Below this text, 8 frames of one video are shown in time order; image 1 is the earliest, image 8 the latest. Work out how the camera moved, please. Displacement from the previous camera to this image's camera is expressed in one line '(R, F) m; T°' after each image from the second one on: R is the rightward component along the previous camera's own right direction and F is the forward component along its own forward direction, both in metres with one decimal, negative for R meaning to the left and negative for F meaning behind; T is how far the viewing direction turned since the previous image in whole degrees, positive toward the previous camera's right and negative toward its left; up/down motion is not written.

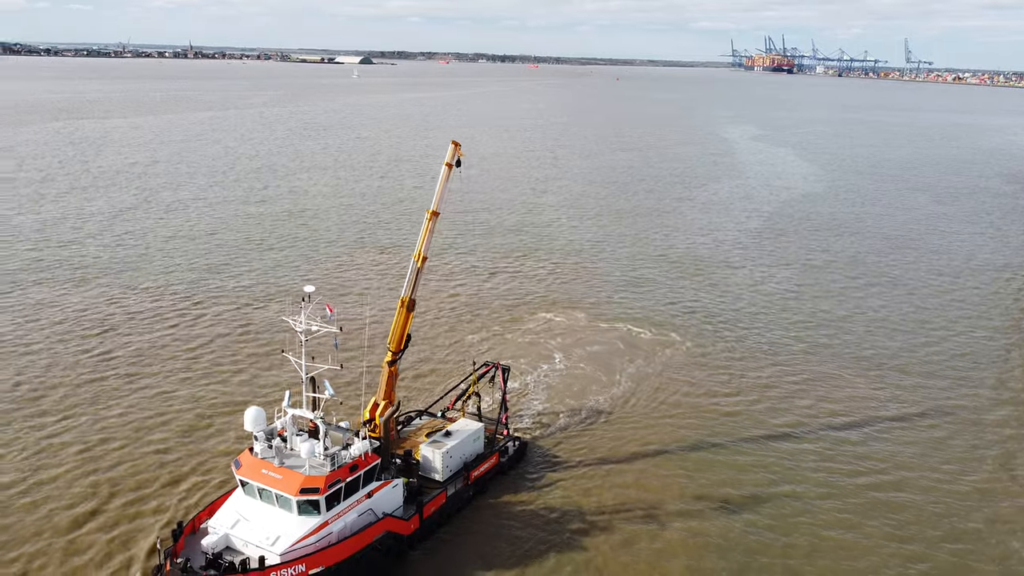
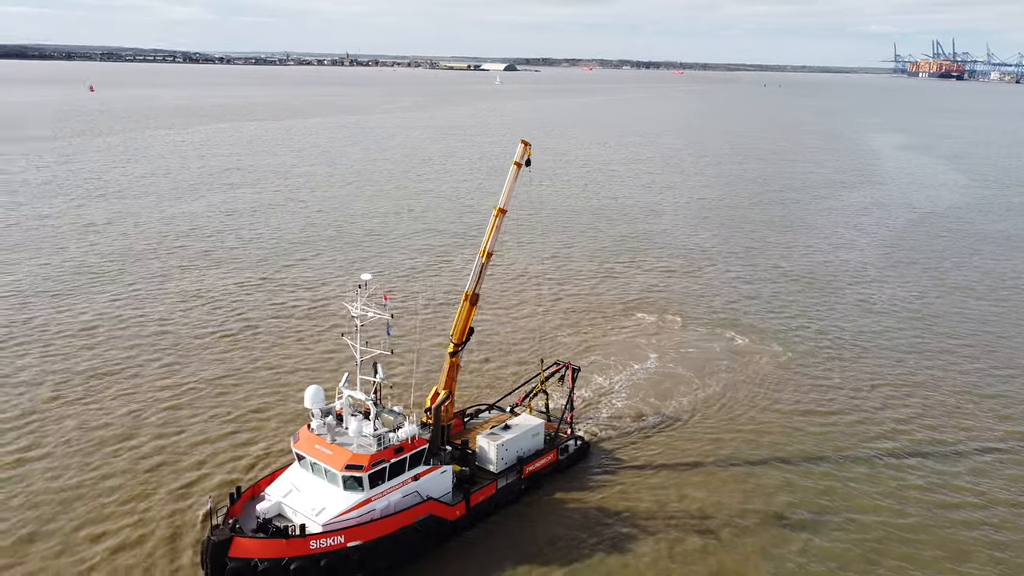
(+2.1, -0.1) m; -10°
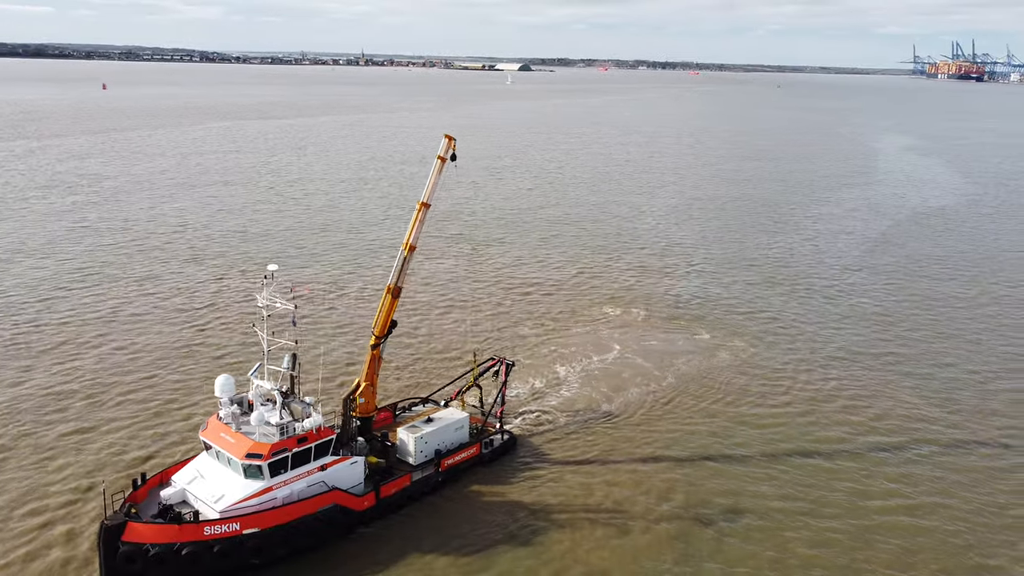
(+2.8, -0.1) m; -1°
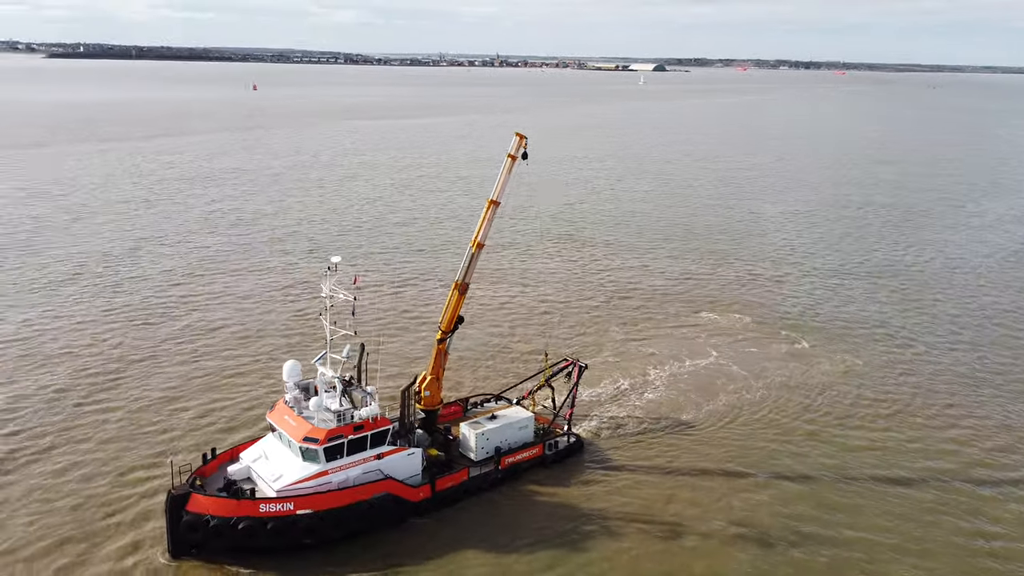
(+1.7, +0.2) m; -9°
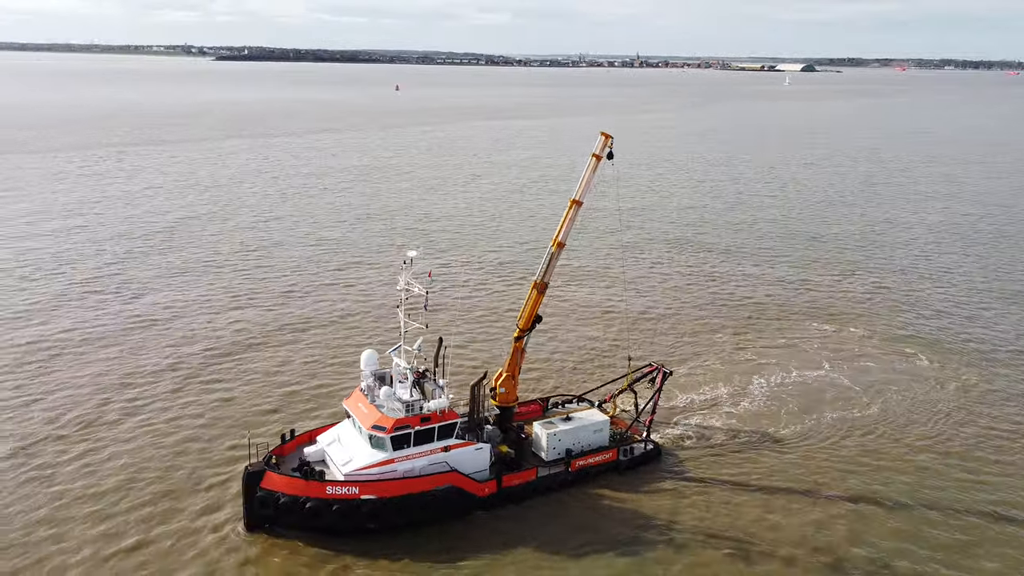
(+1.5, +0.2) m; -9°
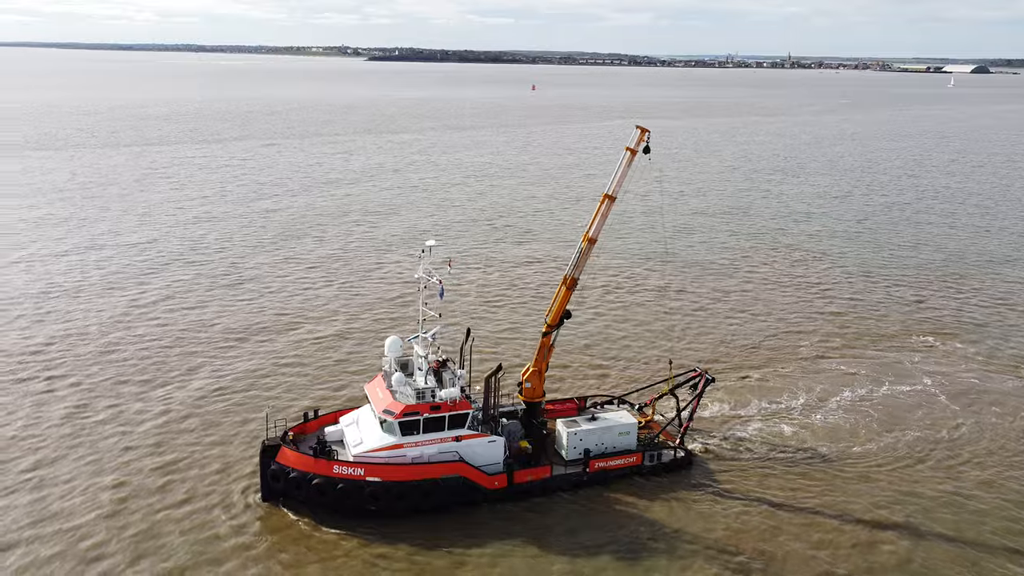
(+3.1, +0.5) m; -10°
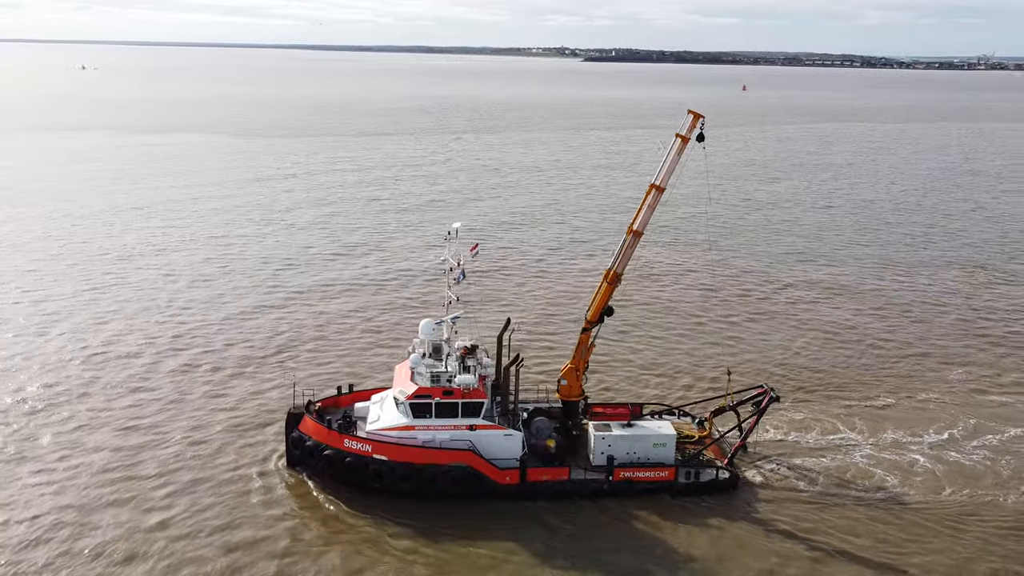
(+4.5, +1.5) m; -15°
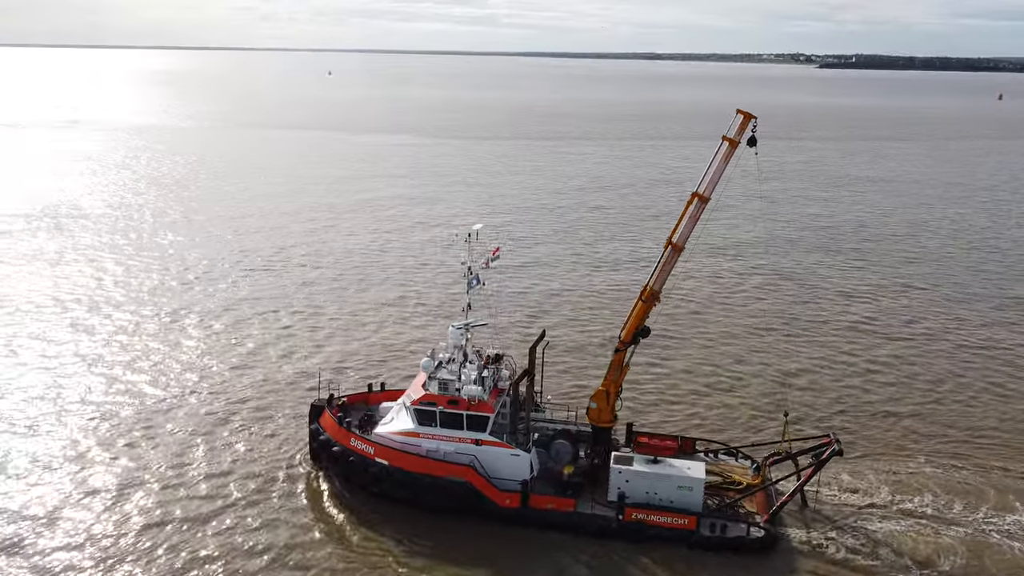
(+4.5, +2.0) m; -15°
